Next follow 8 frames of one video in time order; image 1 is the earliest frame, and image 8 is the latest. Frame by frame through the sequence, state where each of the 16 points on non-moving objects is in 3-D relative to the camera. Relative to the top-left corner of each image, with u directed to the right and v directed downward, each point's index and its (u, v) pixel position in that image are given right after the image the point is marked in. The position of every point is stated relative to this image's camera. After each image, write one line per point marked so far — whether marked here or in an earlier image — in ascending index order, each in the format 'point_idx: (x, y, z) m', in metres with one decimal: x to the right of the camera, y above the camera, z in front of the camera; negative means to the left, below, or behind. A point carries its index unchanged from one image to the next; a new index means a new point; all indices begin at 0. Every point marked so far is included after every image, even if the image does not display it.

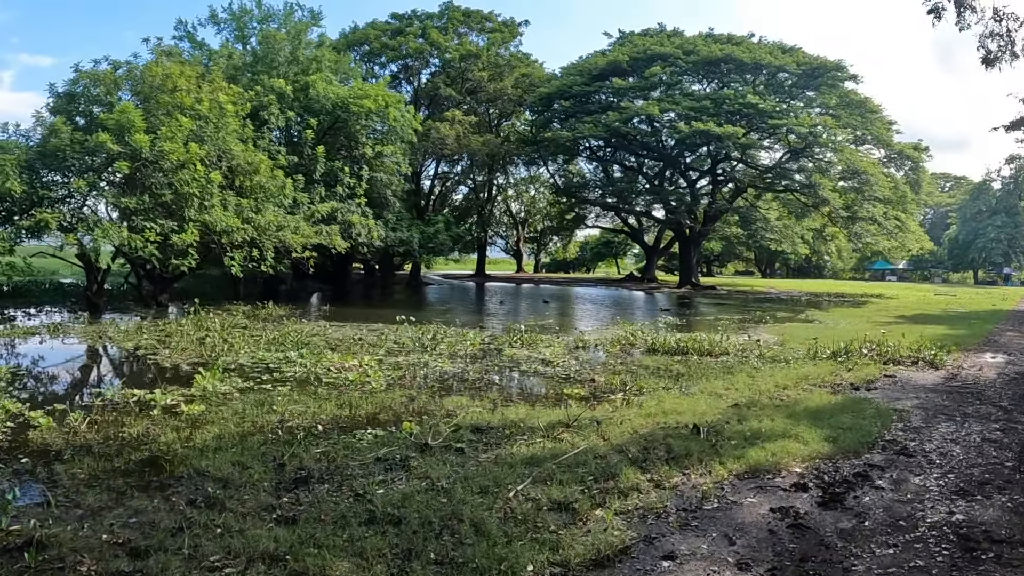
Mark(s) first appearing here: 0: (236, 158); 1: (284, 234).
0: (-6.8, +3.2, +15.7) m
1: (-5.8, +1.4, +16.0) m
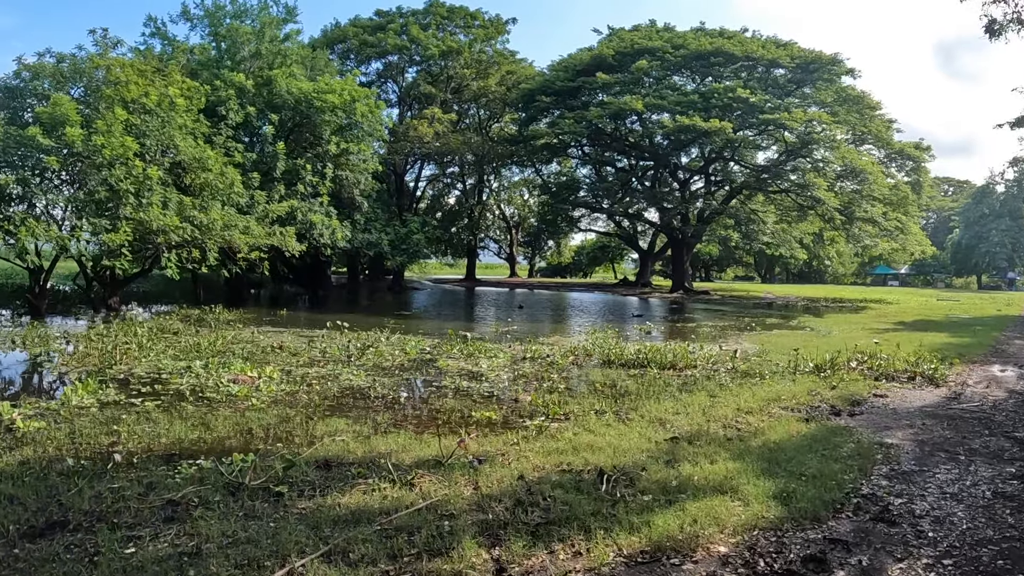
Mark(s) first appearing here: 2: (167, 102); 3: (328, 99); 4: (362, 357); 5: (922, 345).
0: (-7.6, +3.1, +14.6) m
1: (-6.6, +1.3, +14.8) m
2: (-8.1, +4.4, +15.0) m
3: (-5.4, +5.6, +18.5) m
4: (-2.2, -1.0, +9.0) m
5: (+6.6, -0.9, +10.1) m
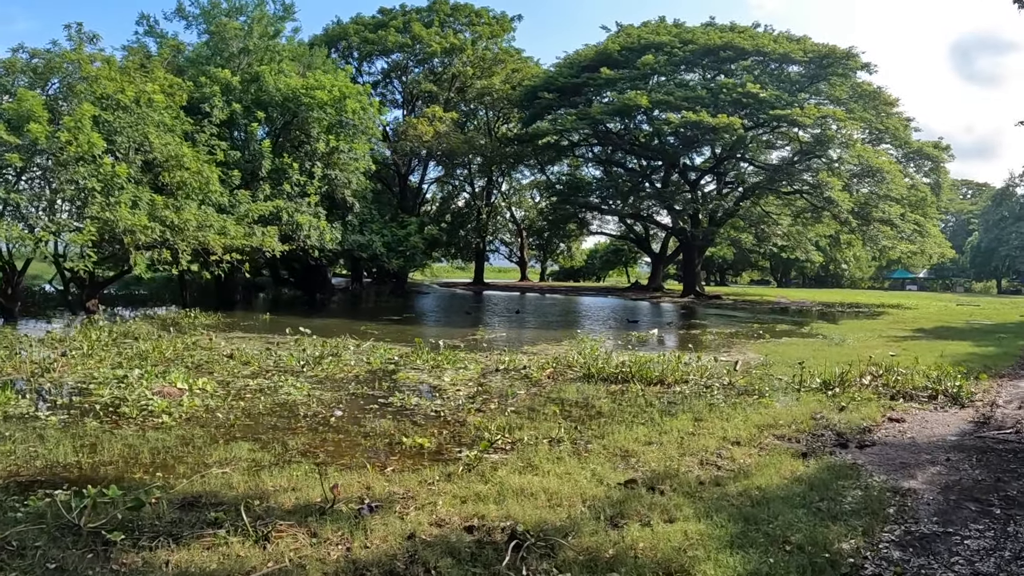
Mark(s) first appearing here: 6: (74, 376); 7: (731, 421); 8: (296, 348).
0: (-7.9, +3.0, +13.9) m
1: (-6.9, +1.2, +14.0) m
2: (-8.3, +4.3, +14.3) m
3: (-5.6, +5.5, +17.8) m
4: (-2.5, -1.0, +8.2) m
5: (+6.3, -1.0, +9.1) m
6: (-5.6, -1.1, +8.0) m
7: (+1.8, -1.1, +5.3) m
8: (-3.4, -0.9, +9.7) m
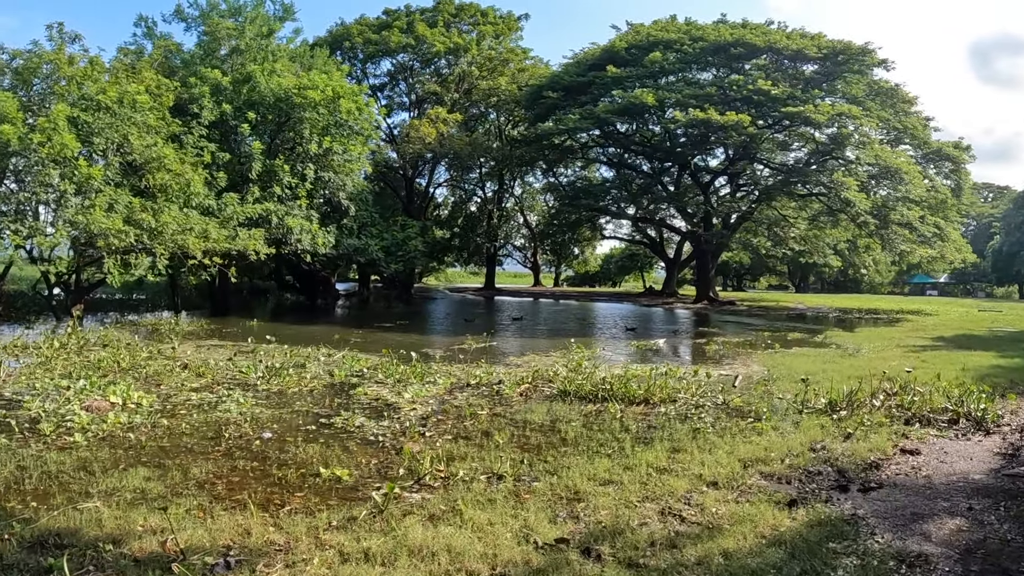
0: (-8.0, +2.9, +13.4) m
1: (-7.0, +1.1, +13.5) m
2: (-8.5, +4.2, +13.9) m
3: (-5.6, +5.3, +17.3) m
4: (-2.8, -1.1, +7.5) m
5: (+6.0, -1.1, +8.2) m
6: (-5.9, -1.2, +7.4) m
7: (+1.4, -1.2, +4.5) m
8: (-3.6, -1.0, +9.1) m
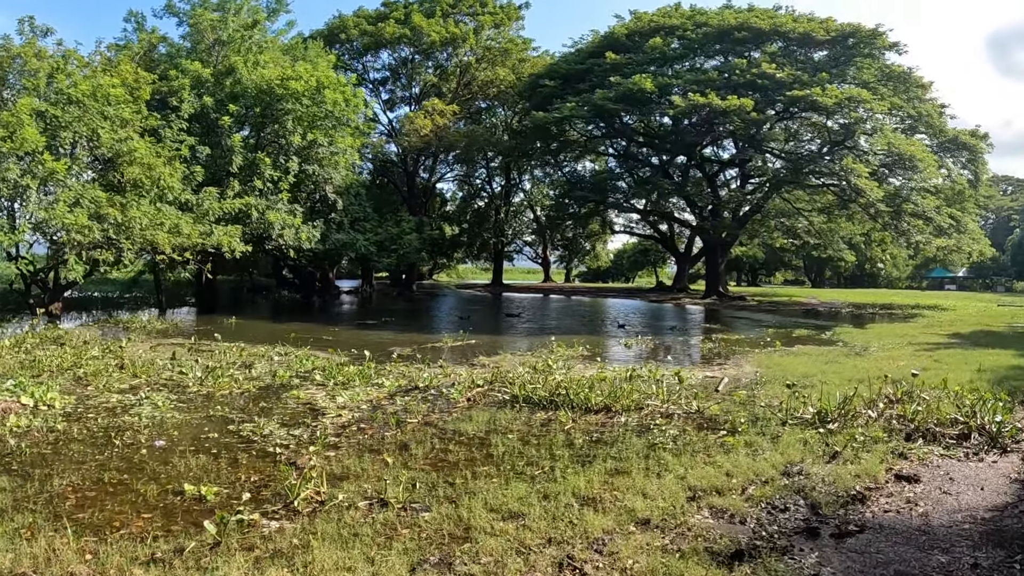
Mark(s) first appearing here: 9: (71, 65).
0: (-8.4, +3.0, +12.8) m
1: (-7.4, +1.1, +12.9) m
2: (-8.8, +4.2, +13.3) m
3: (-5.9, +5.4, +16.6) m
4: (-3.3, -1.0, +6.8) m
5: (+5.5, -1.0, +7.3) m
6: (-6.4, -1.2, +6.8) m
7: (+0.8, -1.1, +3.7) m
8: (-4.1, -0.9, +8.4) m
9: (-9.7, +4.9, +13.7) m
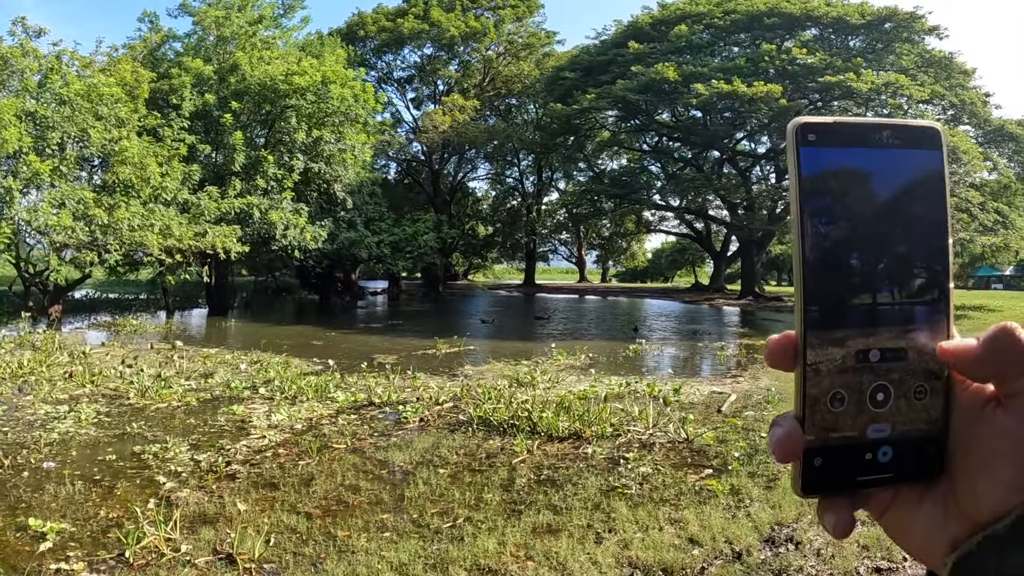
0: (-8.3, +2.9, +12.5) m
1: (-7.3, +1.1, +12.5) m
2: (-8.7, +4.2, +13.0) m
3: (-5.6, +5.4, +16.1) m
4: (-3.6, -1.1, +6.2) m
5: (+5.2, -1.0, +6.1) m
6: (-6.7, -1.2, +6.3) m
7: (+0.4, -1.1, +2.8) m
8: (-4.3, -1.0, +7.8) m
9: (-9.6, +4.9, +13.4) m
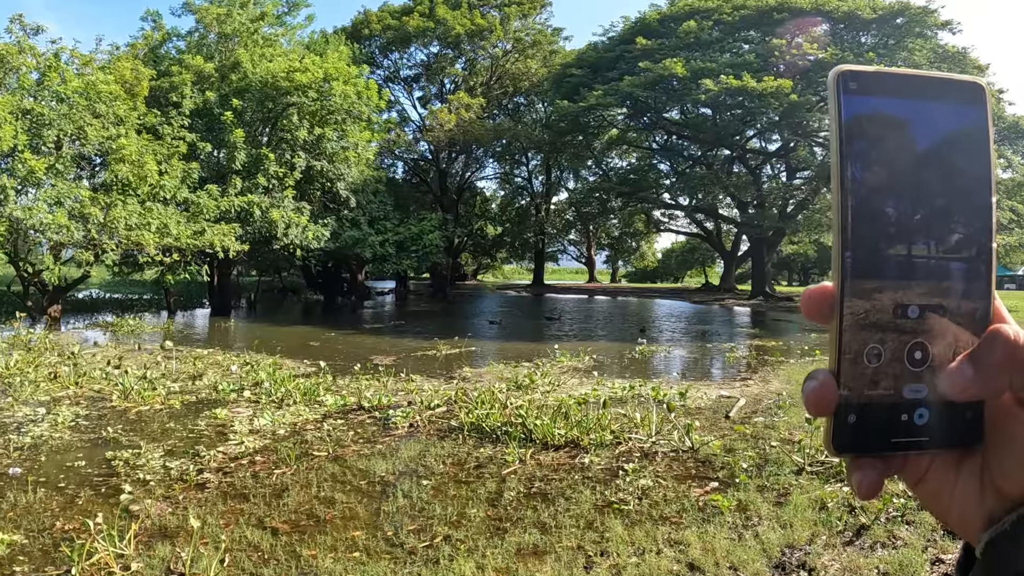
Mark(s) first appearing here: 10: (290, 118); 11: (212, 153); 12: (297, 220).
0: (-8.2, +2.9, +12.3) m
1: (-7.2, +1.1, +12.4) m
2: (-8.7, +4.2, +12.9) m
3: (-5.5, +5.4, +15.9) m
4: (-3.6, -1.1, +6.0) m
5: (+5.2, -1.0, +5.7) m
6: (-6.7, -1.2, +6.2) m
7: (+0.3, -1.1, +2.5) m
8: (-4.3, -1.0, +7.6) m
9: (-9.5, +4.9, +13.3) m
10: (-5.7, +4.4, +16.0) m
11: (-7.4, +3.4, +15.4) m
12: (-5.5, +1.7, +15.8) m
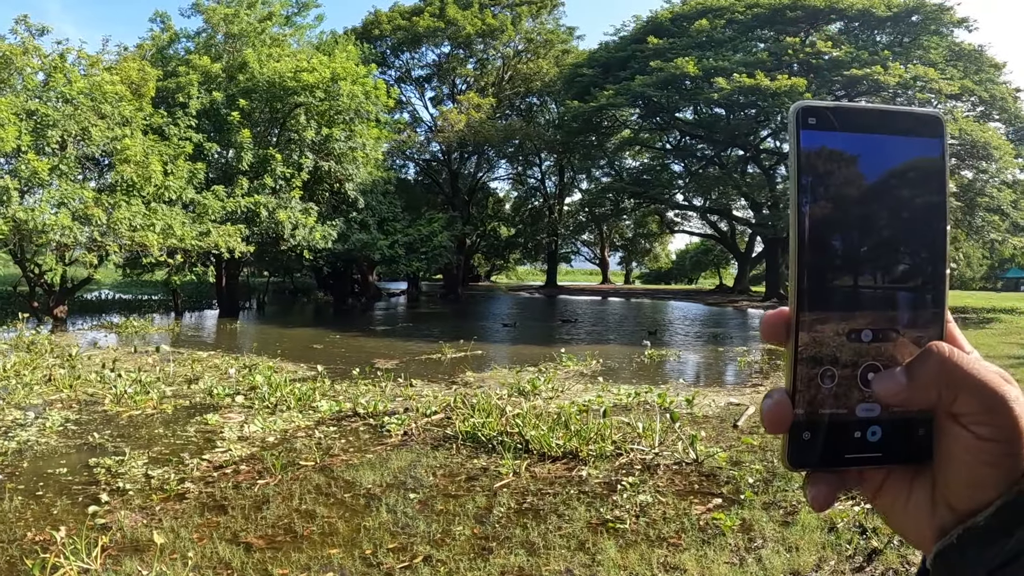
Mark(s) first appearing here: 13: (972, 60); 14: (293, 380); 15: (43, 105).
0: (-8.1, +2.9, +12.3) m
1: (-7.1, +1.1, +12.3) m
2: (-8.5, +4.2, +12.9) m
3: (-5.2, +5.3, +15.9) m
4: (-3.6, -1.1, +5.8) m
5: (+5.2, -1.0, +5.4) m
6: (-6.7, -1.2, +6.1) m
7: (+0.2, -1.2, +2.3) m
8: (-4.2, -1.0, +7.5) m
9: (-9.3, +4.8, +13.3) m
10: (-5.5, +4.3, +16.0) m
11: (-7.1, +3.3, +15.3) m
12: (-5.2, +1.7, +15.7) m
13: (+14.9, +7.3, +19.4) m
14: (-2.4, -1.0, +6.8) m
15: (-8.4, +3.3, +11.2) m
